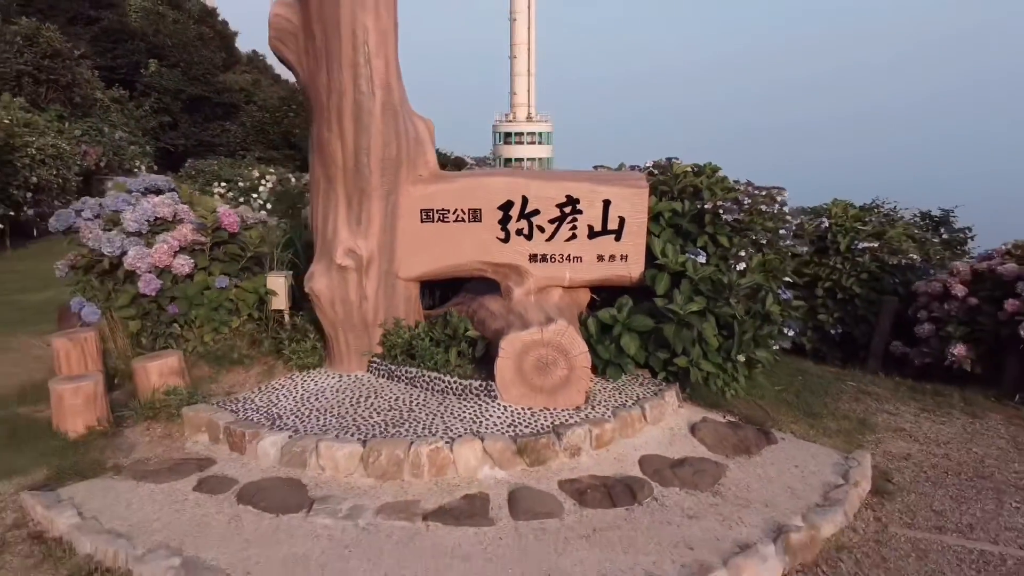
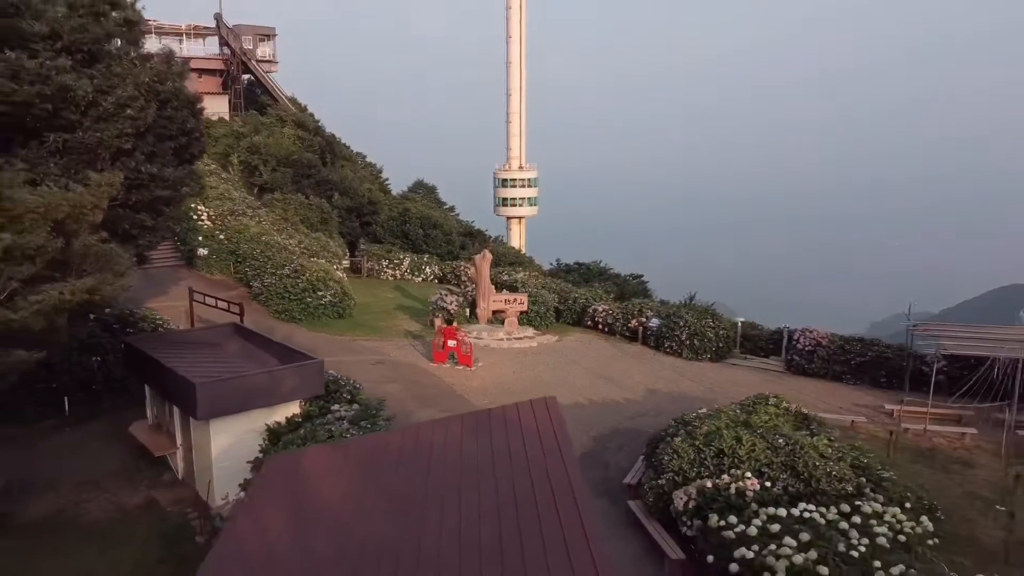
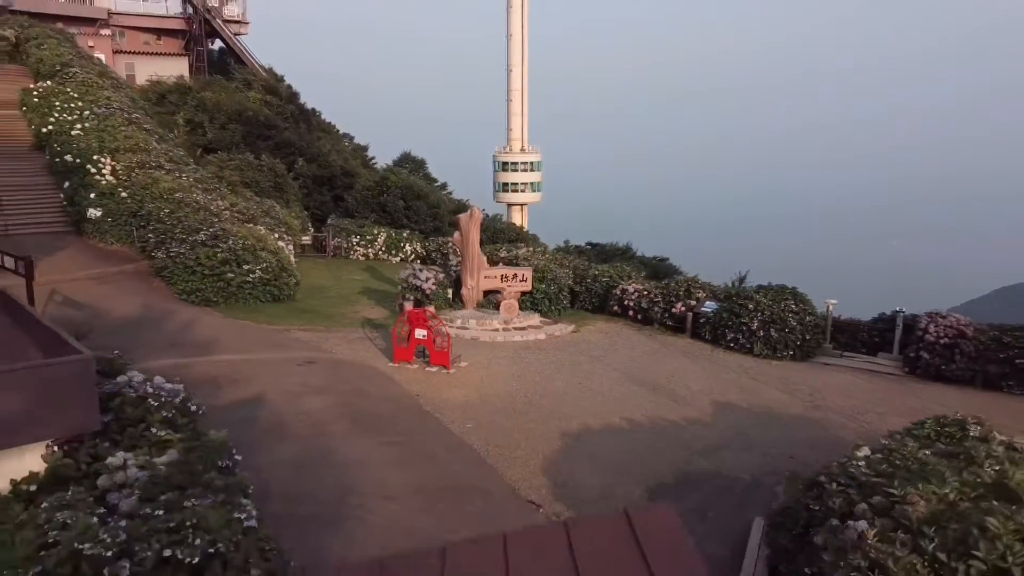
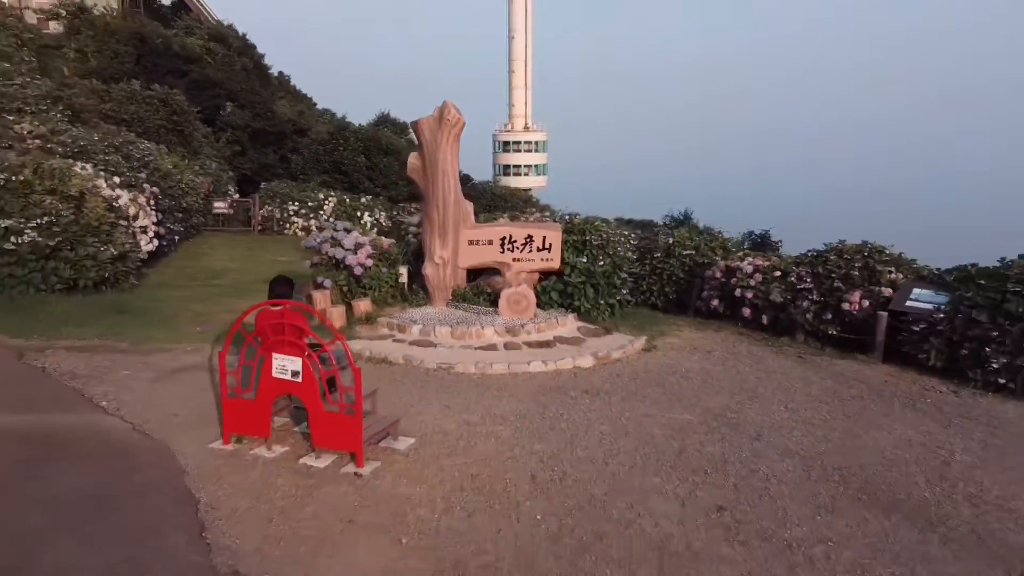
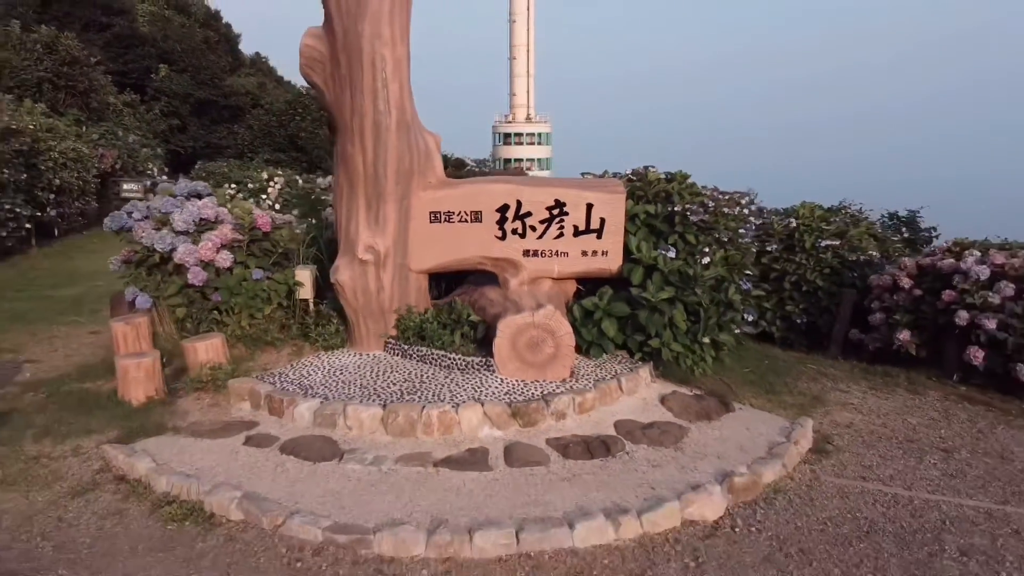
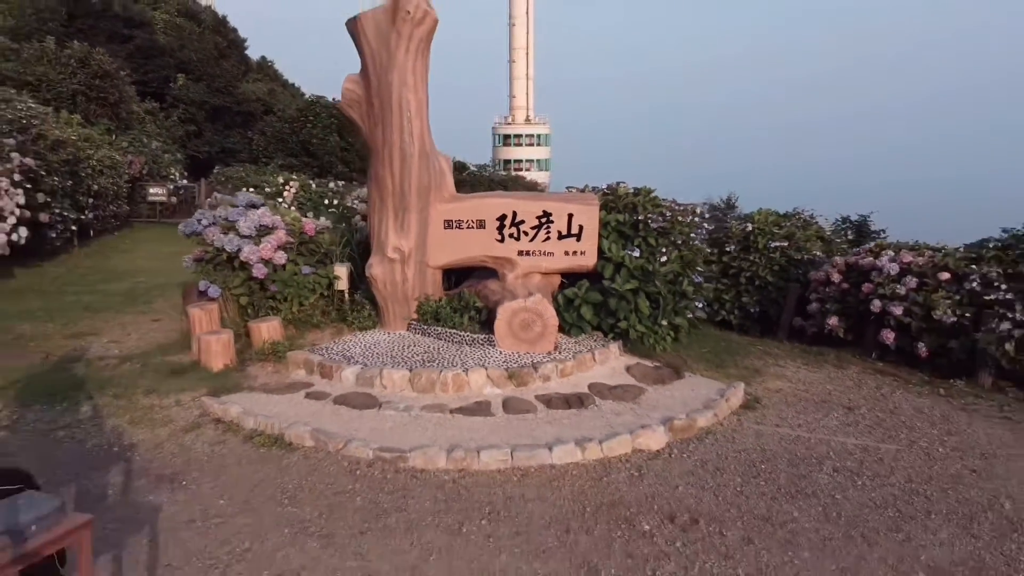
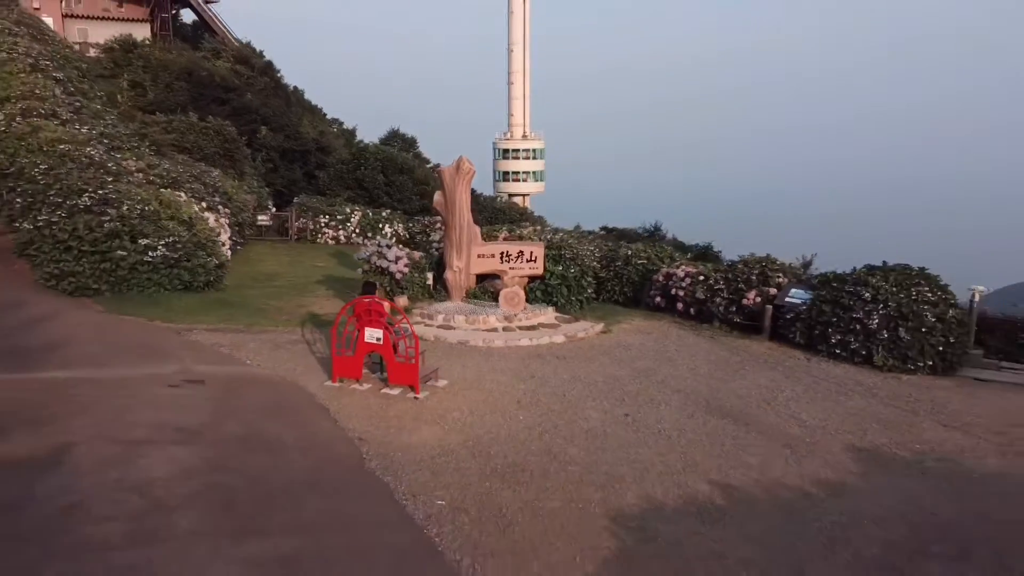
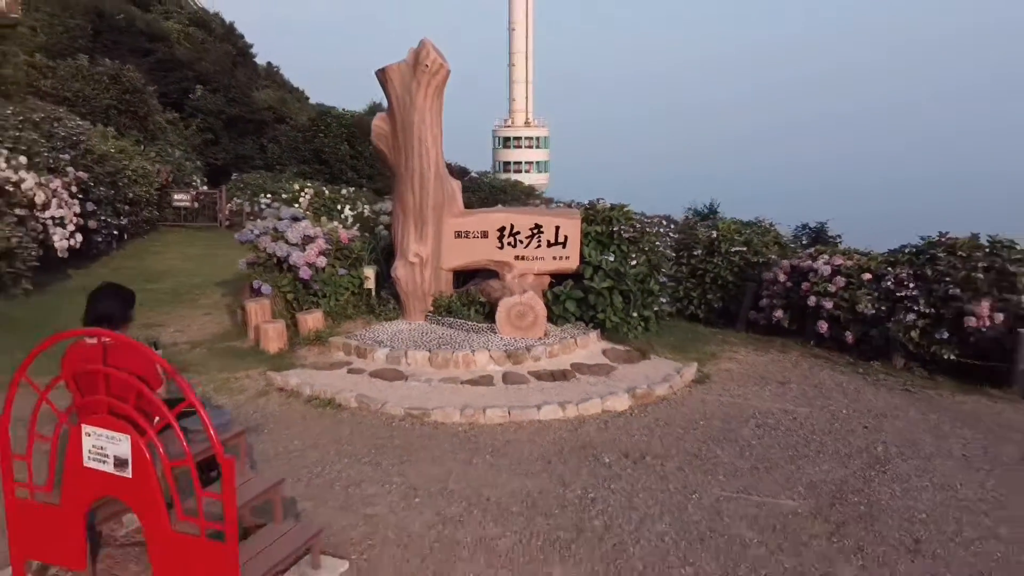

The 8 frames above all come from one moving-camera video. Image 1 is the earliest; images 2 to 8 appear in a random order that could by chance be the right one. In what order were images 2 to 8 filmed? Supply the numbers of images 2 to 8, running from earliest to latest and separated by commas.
5, 6, 8, 4, 7, 3, 2
